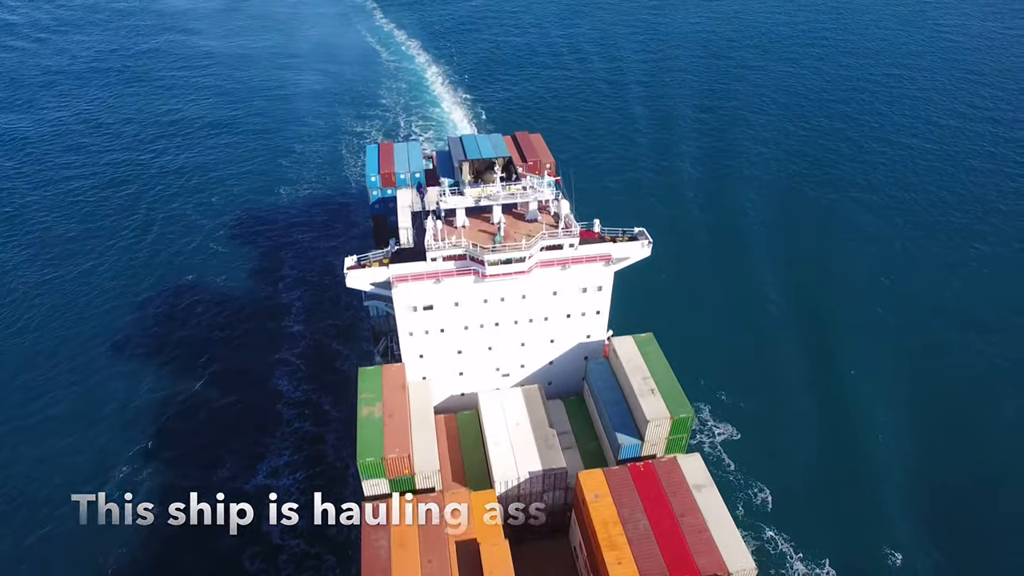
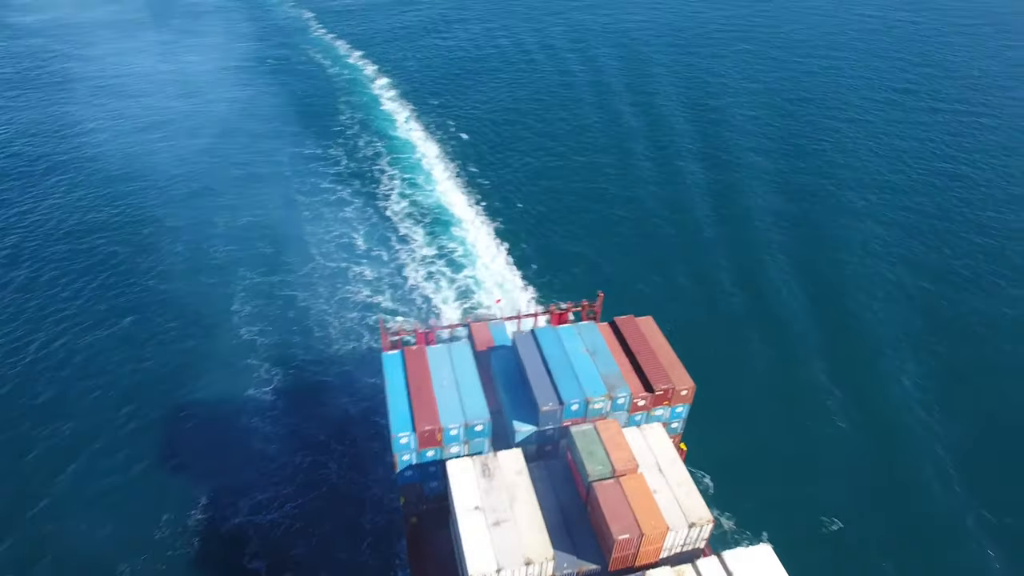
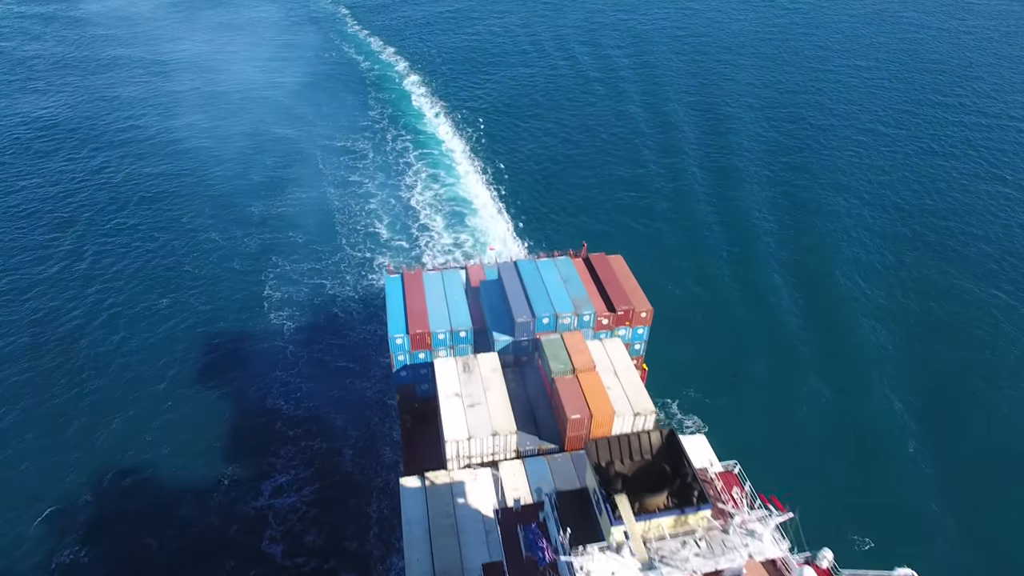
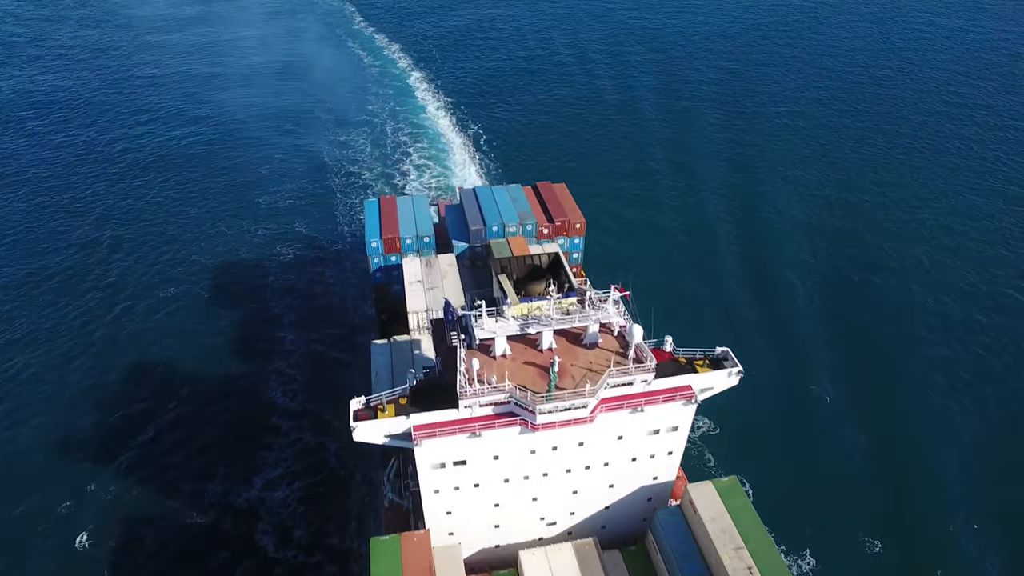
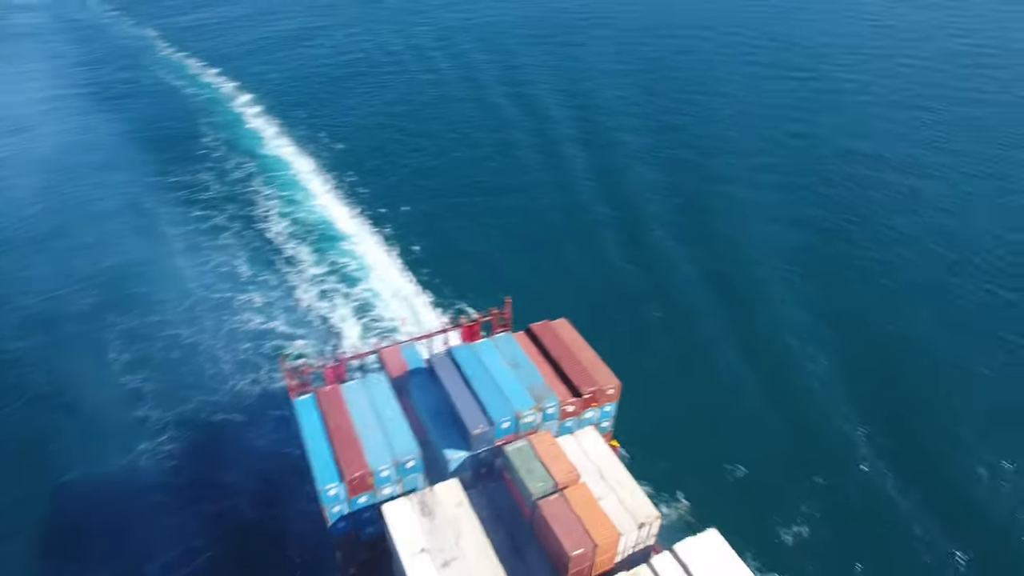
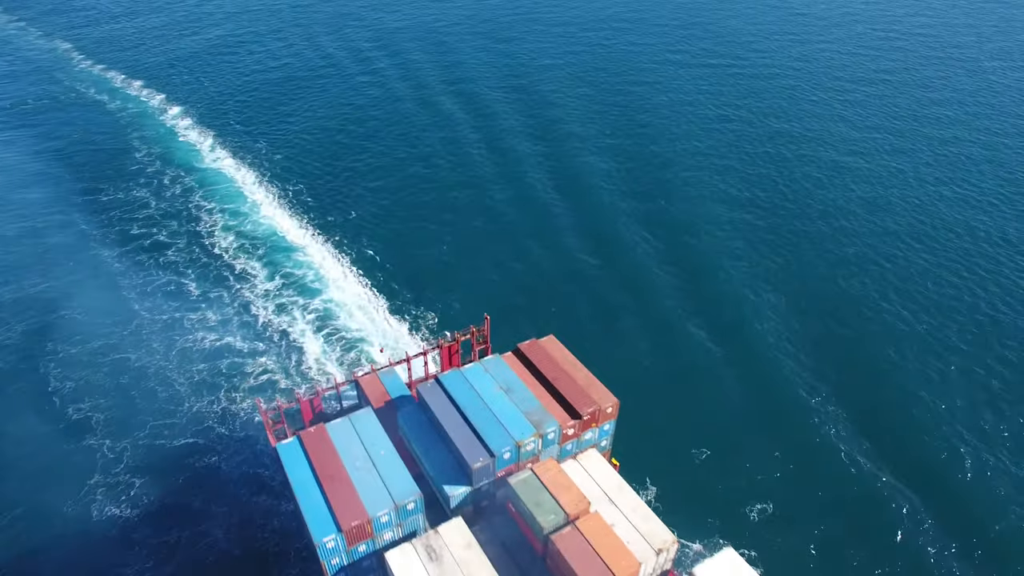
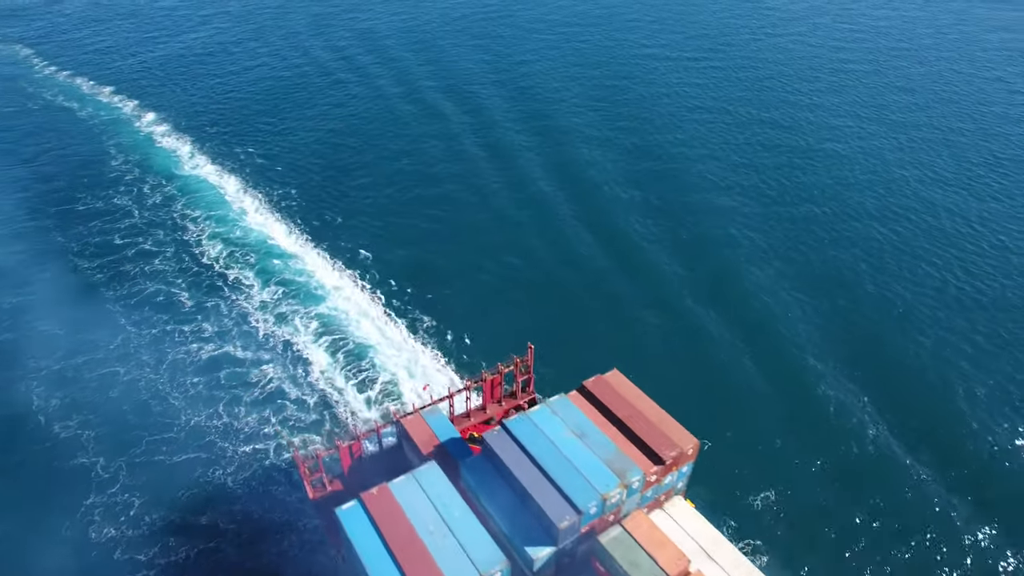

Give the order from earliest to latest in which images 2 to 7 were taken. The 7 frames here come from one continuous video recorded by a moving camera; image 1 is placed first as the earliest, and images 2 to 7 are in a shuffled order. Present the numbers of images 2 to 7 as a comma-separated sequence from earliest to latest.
4, 3, 2, 5, 6, 7
